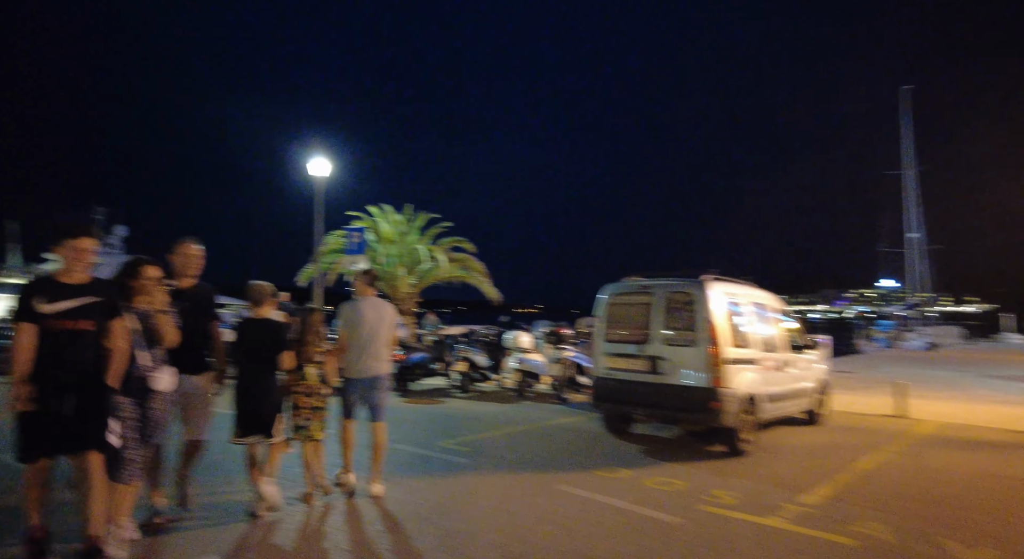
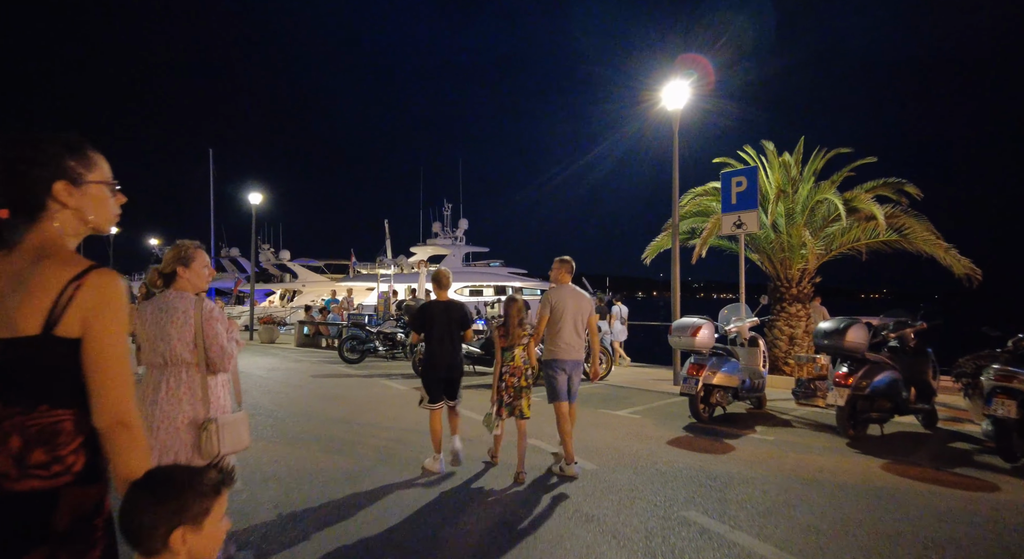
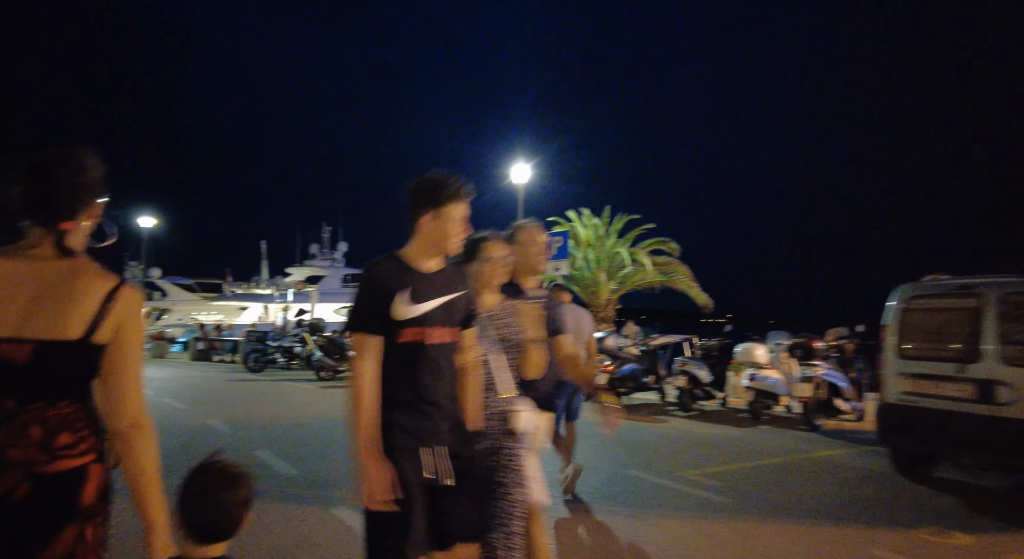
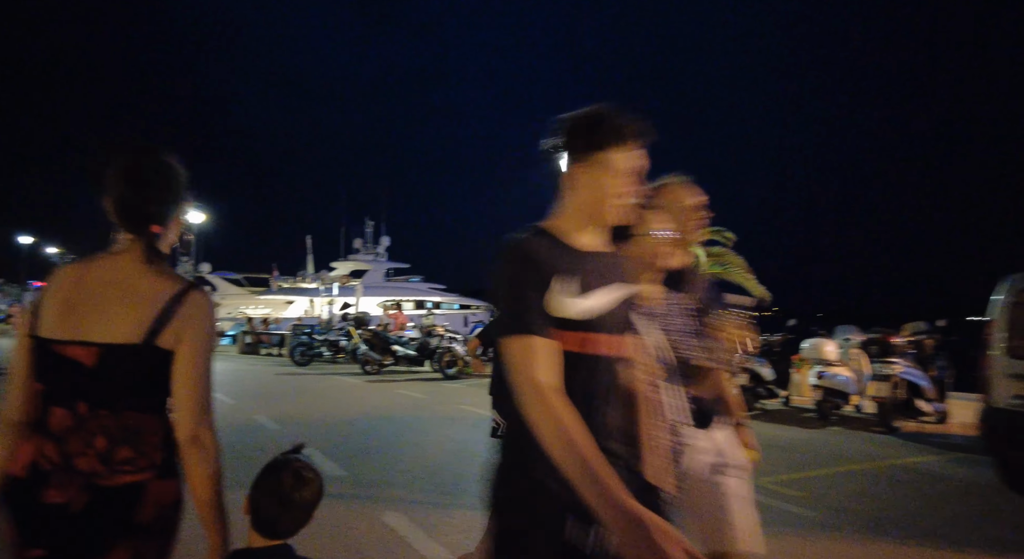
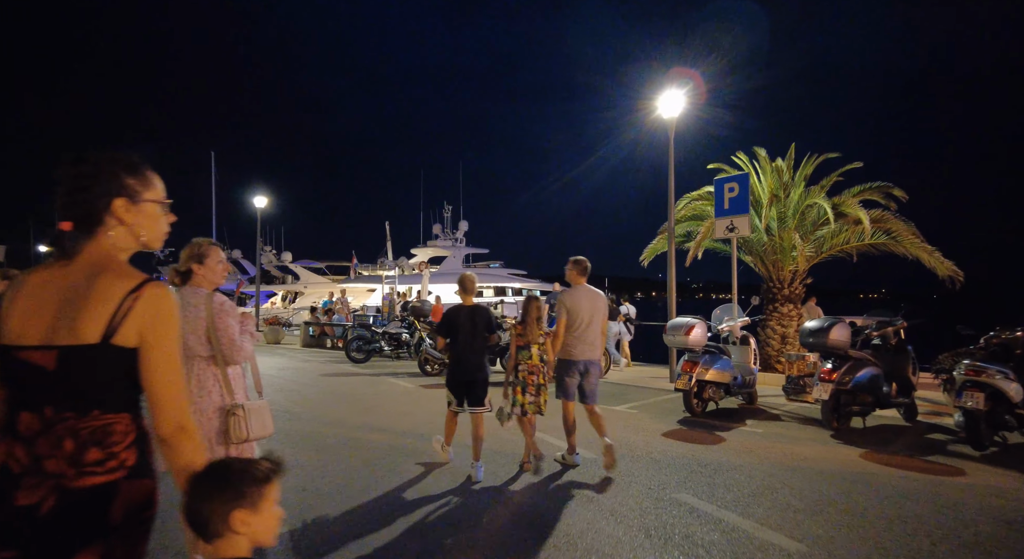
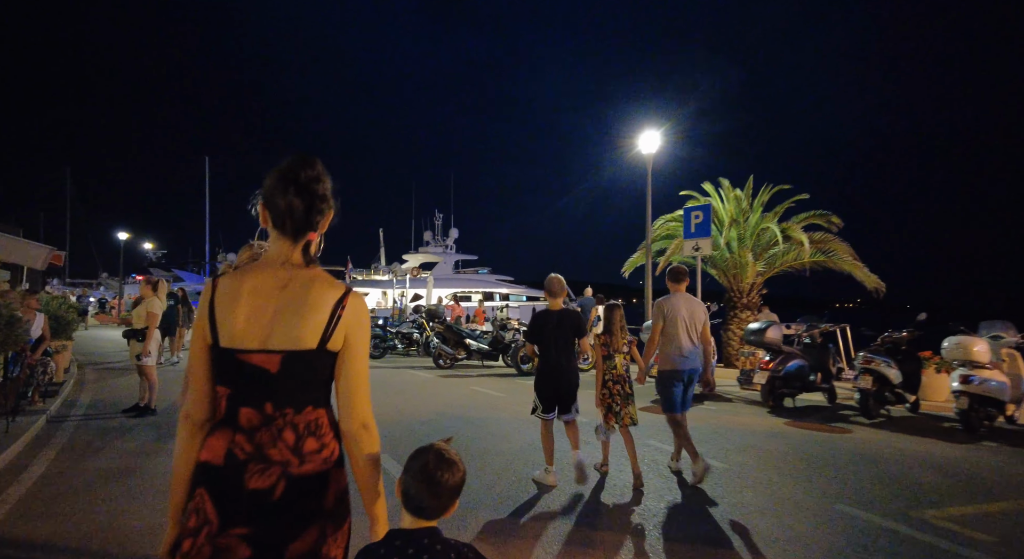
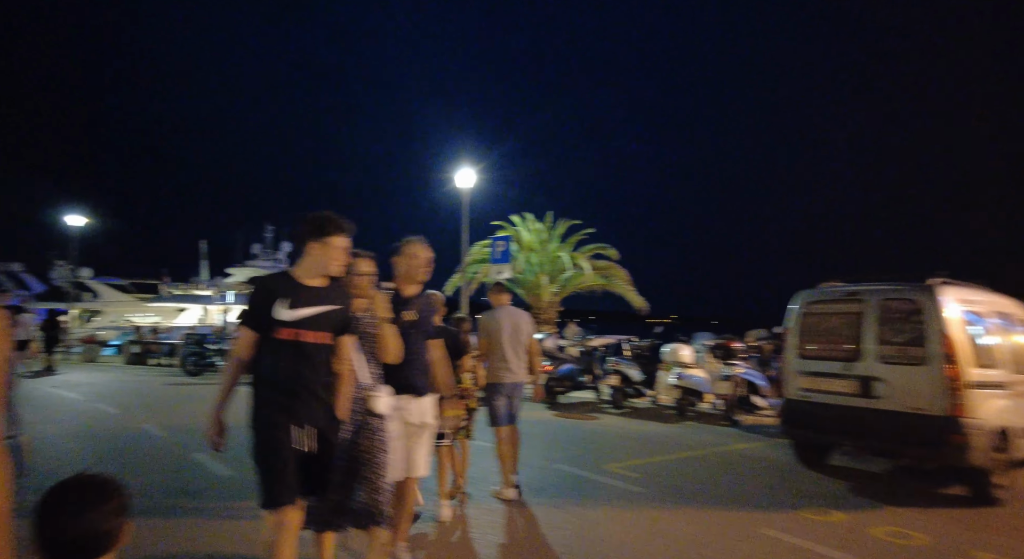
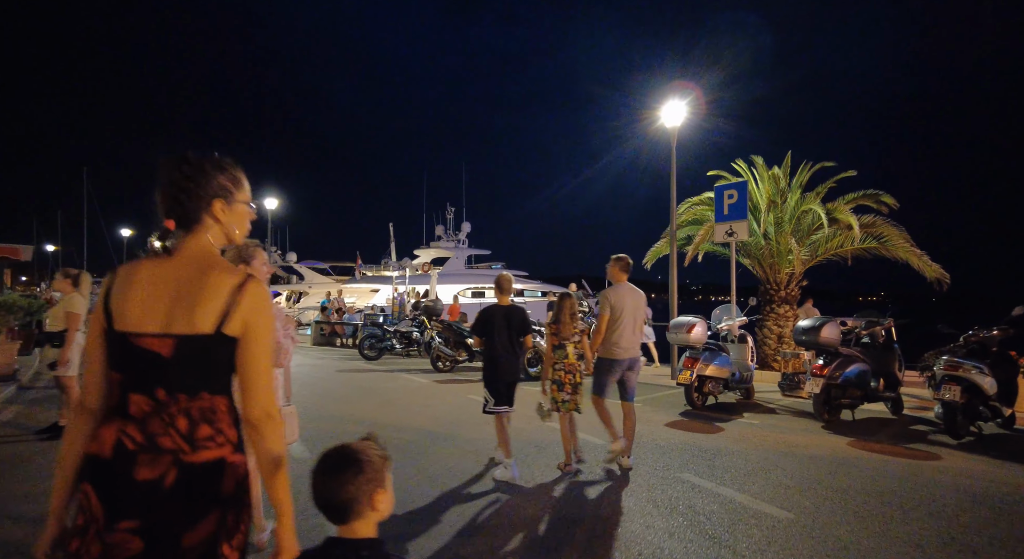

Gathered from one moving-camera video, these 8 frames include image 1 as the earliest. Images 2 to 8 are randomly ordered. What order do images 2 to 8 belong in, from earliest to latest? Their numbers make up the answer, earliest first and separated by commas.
7, 3, 4, 6, 8, 5, 2
